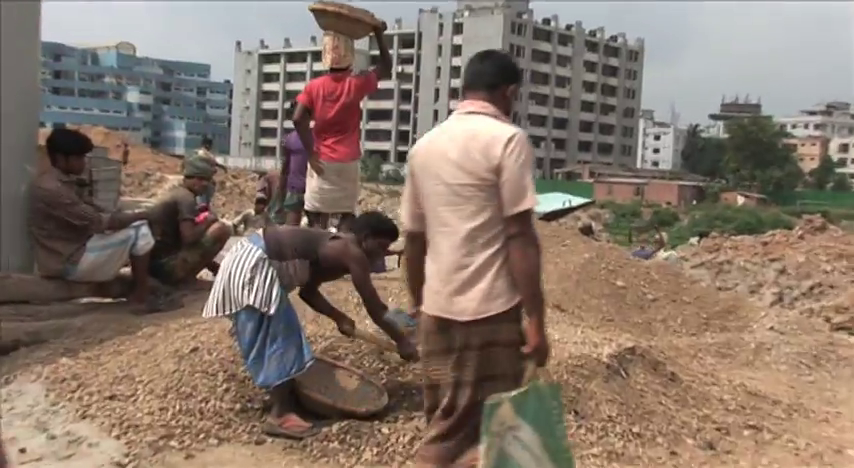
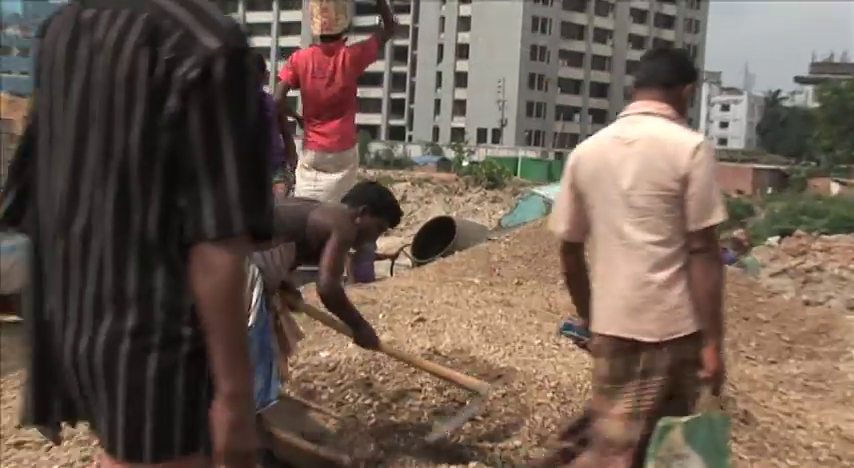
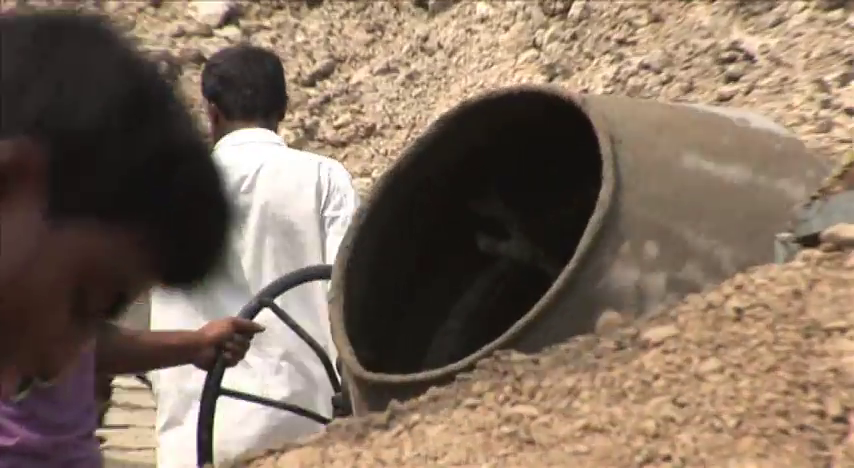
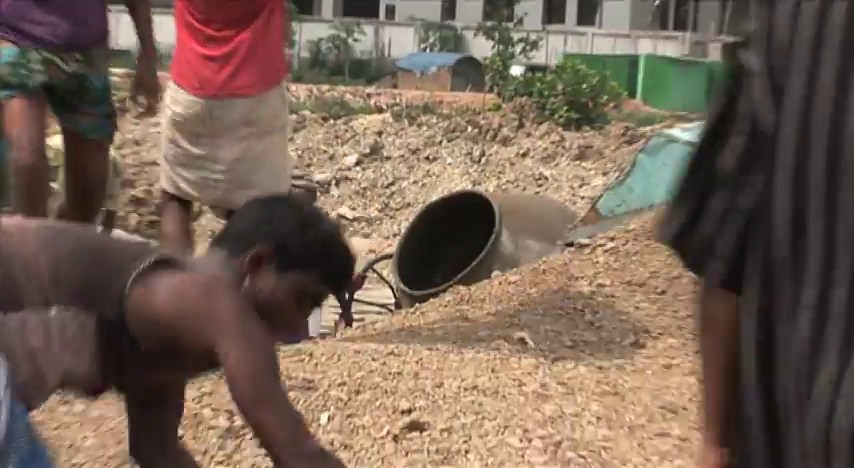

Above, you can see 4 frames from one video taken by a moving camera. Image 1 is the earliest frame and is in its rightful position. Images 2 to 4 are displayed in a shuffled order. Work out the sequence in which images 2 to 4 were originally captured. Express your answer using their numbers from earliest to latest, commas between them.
2, 4, 3
